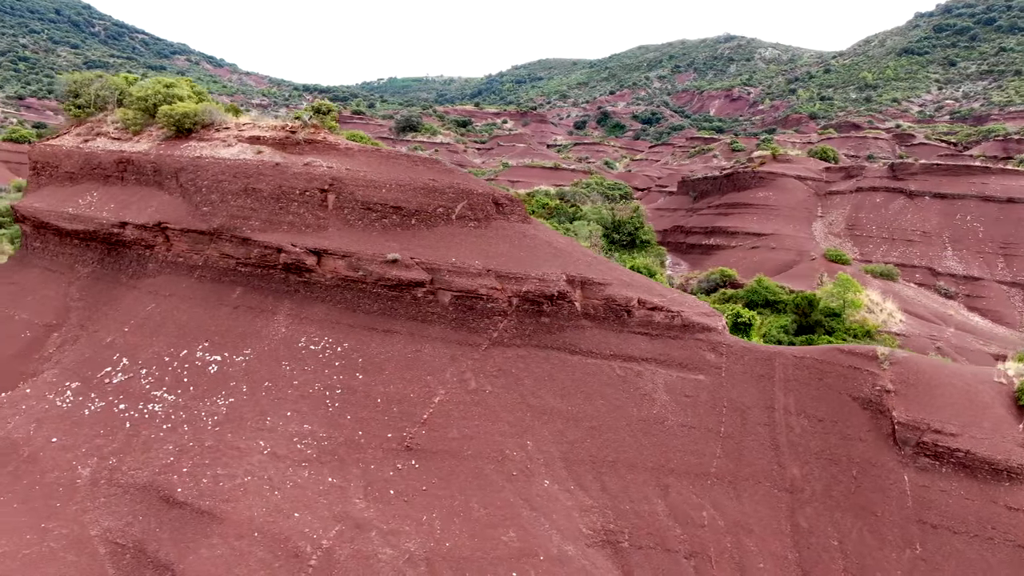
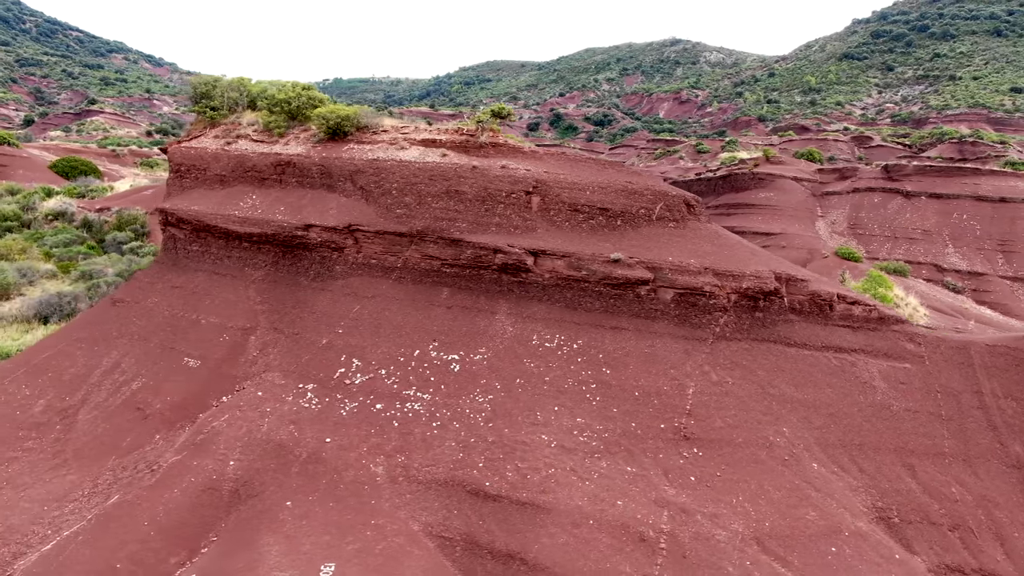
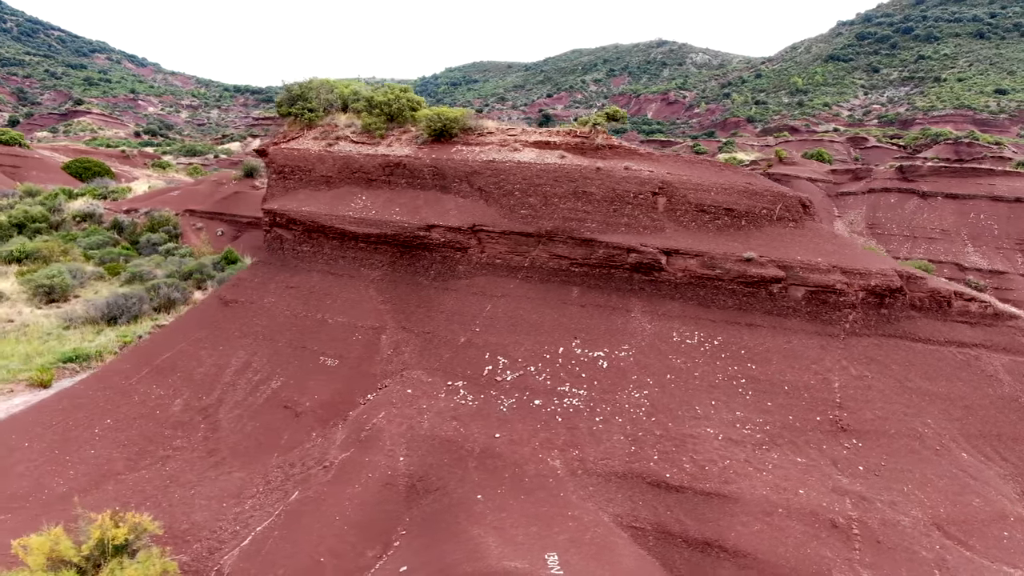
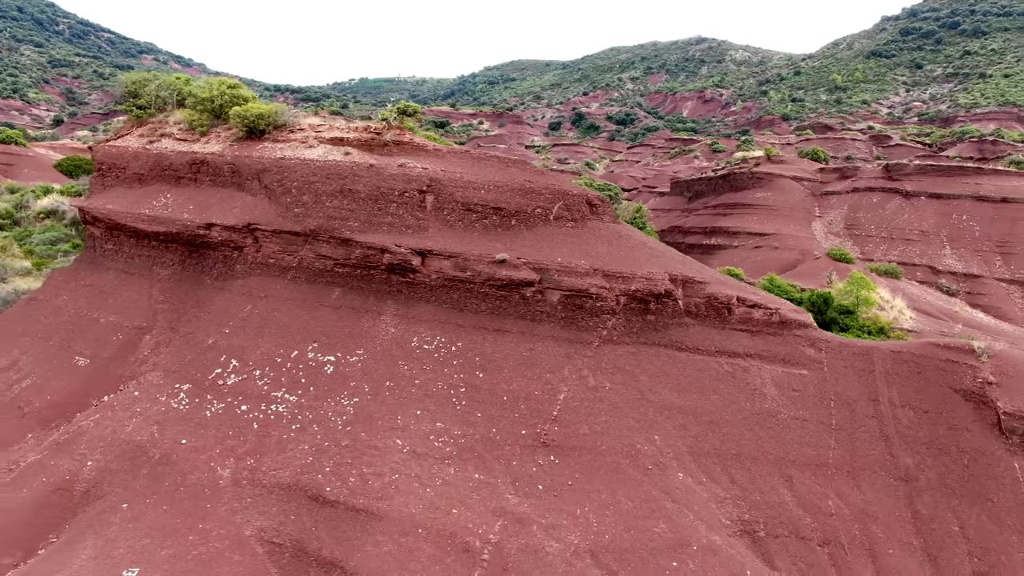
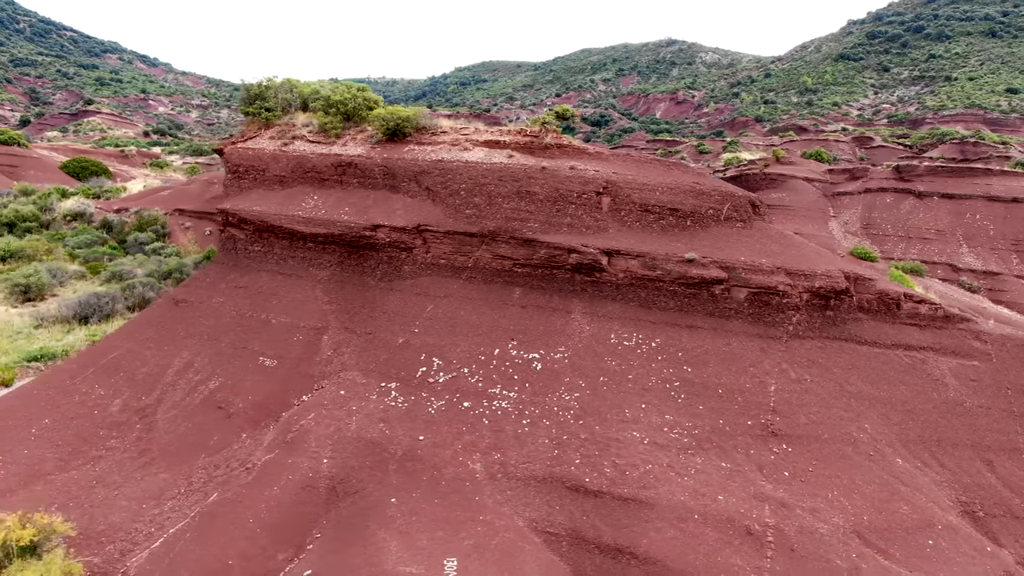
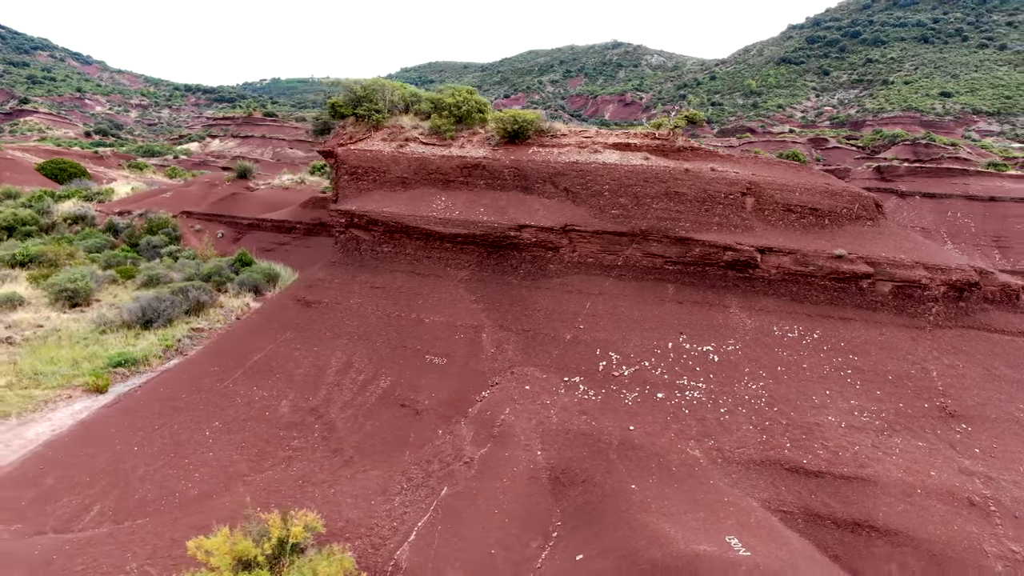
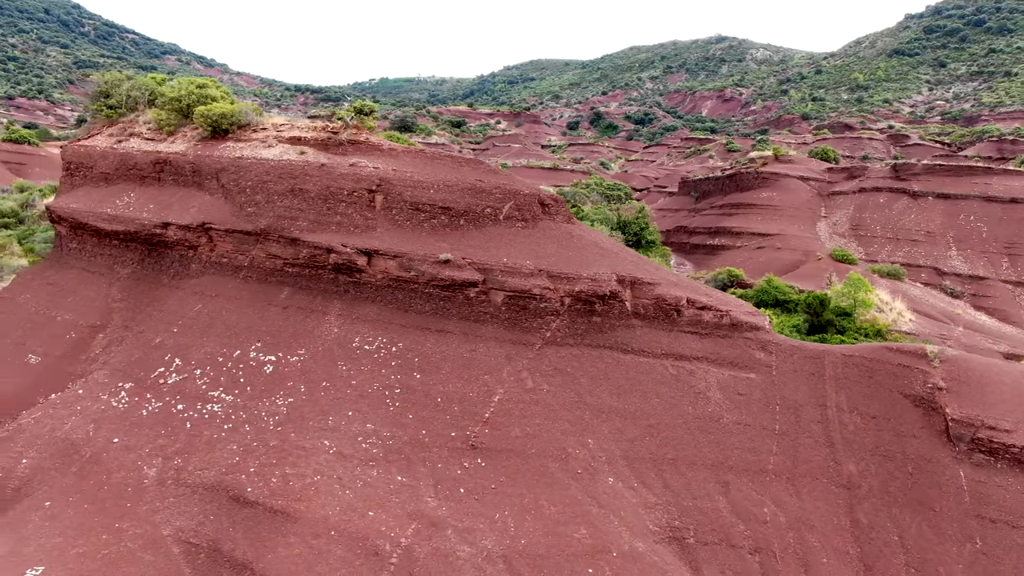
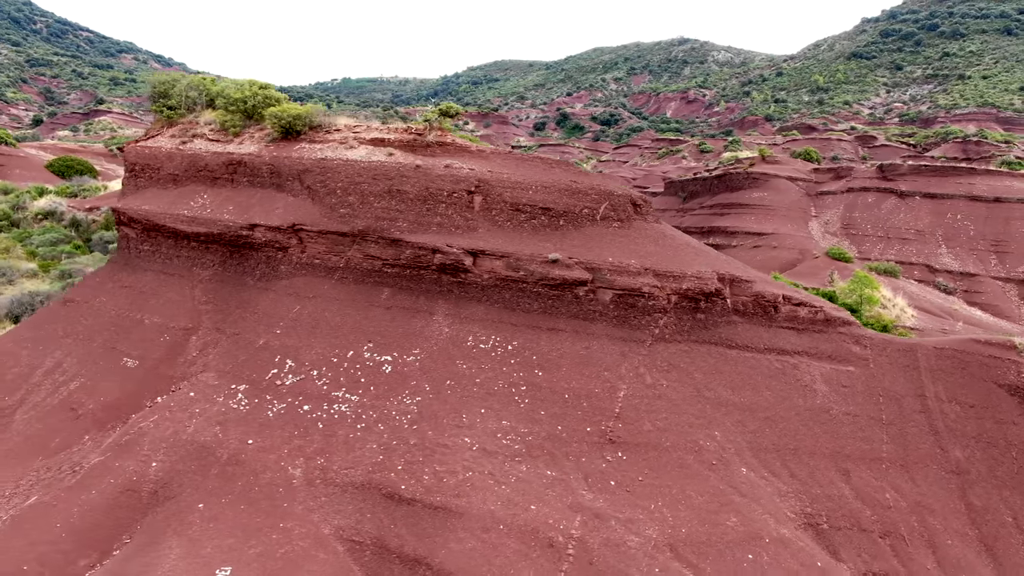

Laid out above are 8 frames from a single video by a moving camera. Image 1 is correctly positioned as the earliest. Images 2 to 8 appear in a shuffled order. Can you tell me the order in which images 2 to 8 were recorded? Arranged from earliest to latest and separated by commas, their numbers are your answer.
7, 4, 8, 2, 5, 3, 6
